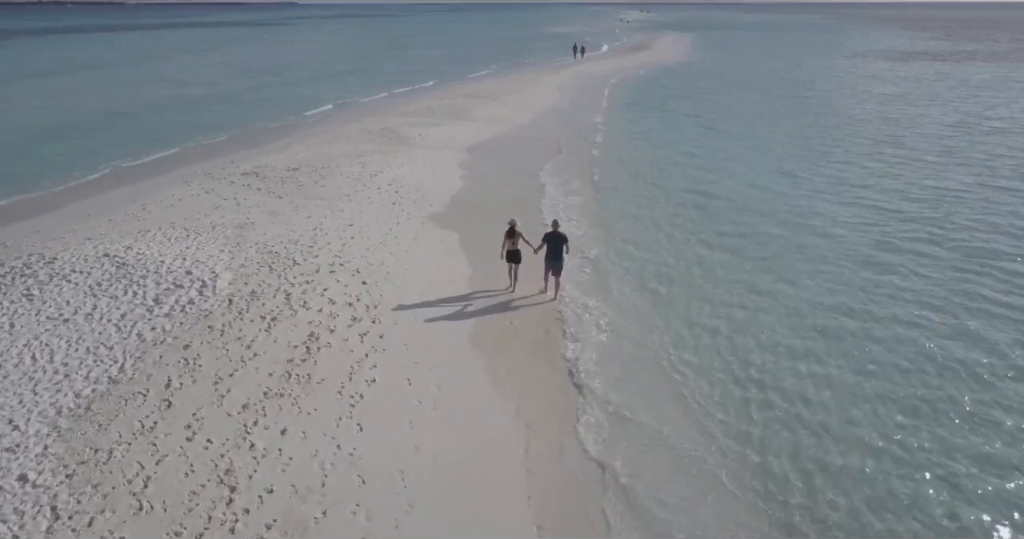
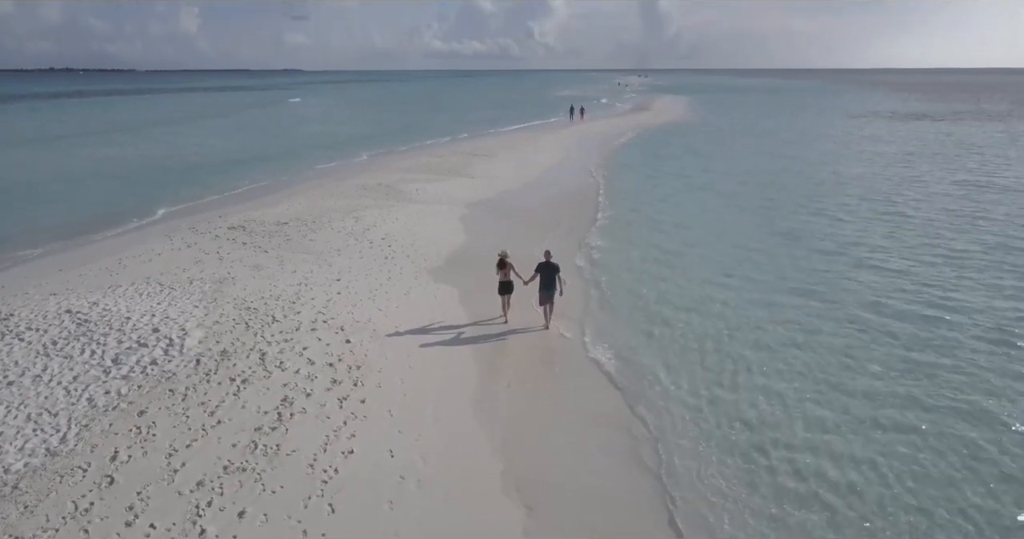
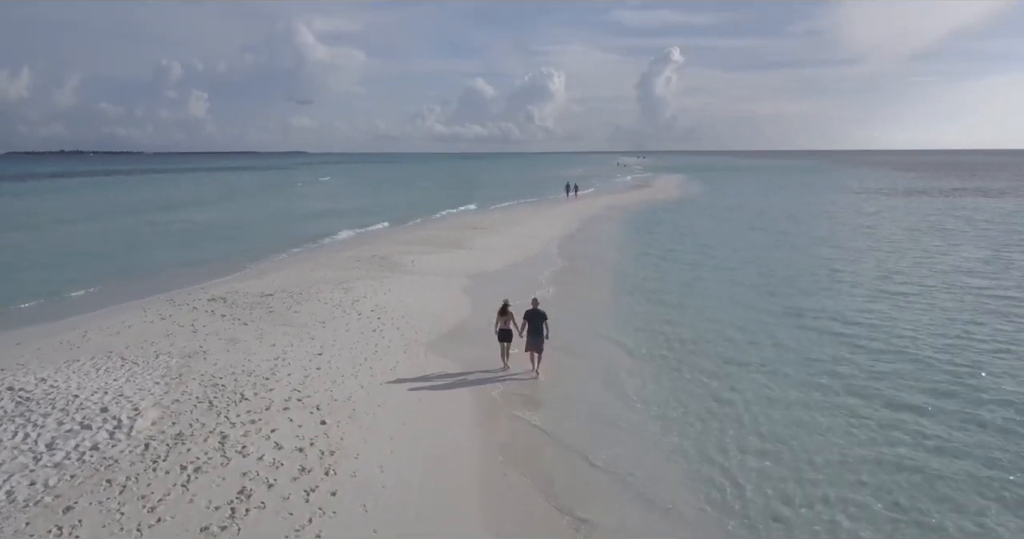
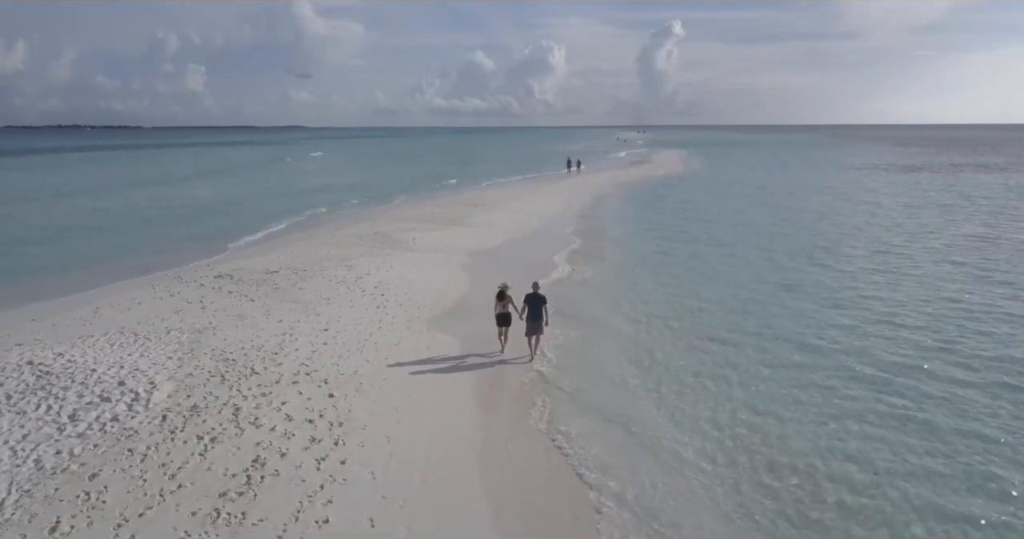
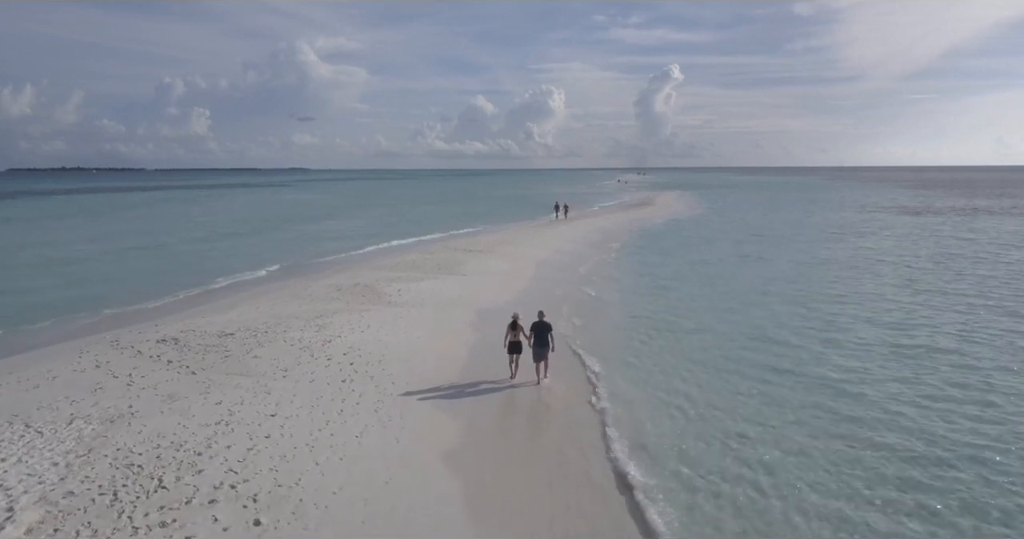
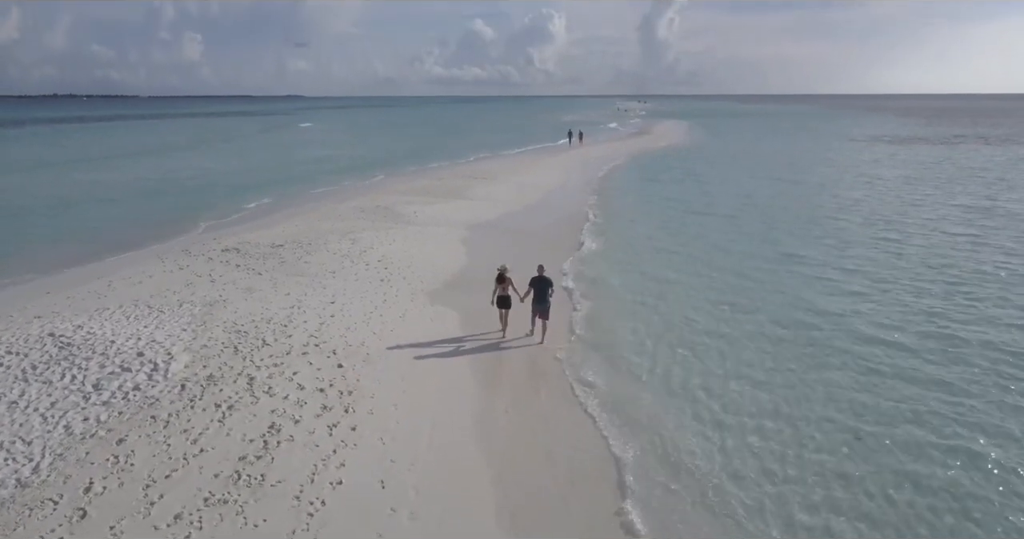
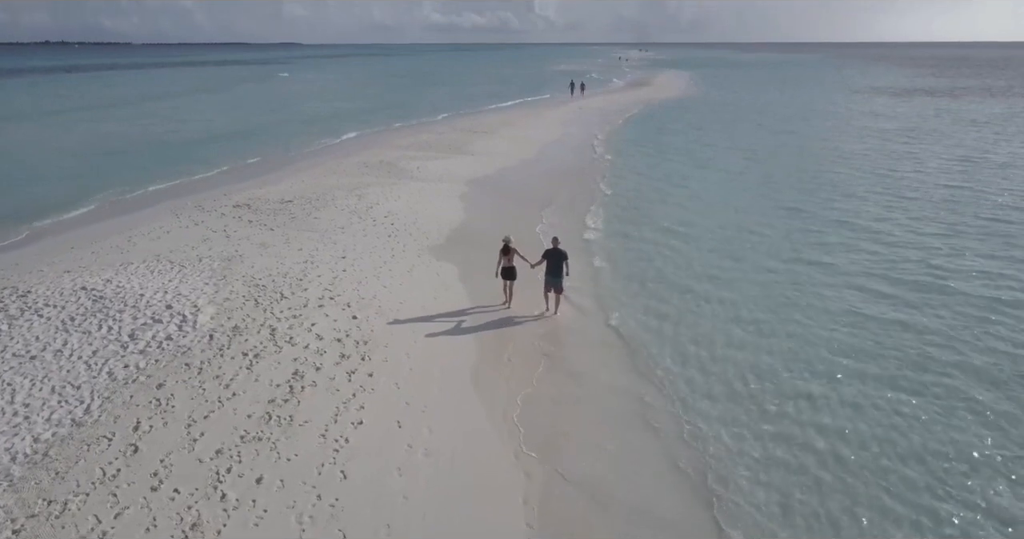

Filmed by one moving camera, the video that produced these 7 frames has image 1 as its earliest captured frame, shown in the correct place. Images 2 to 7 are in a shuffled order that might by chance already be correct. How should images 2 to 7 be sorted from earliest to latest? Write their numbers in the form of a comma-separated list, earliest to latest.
7, 2, 6, 4, 3, 5
